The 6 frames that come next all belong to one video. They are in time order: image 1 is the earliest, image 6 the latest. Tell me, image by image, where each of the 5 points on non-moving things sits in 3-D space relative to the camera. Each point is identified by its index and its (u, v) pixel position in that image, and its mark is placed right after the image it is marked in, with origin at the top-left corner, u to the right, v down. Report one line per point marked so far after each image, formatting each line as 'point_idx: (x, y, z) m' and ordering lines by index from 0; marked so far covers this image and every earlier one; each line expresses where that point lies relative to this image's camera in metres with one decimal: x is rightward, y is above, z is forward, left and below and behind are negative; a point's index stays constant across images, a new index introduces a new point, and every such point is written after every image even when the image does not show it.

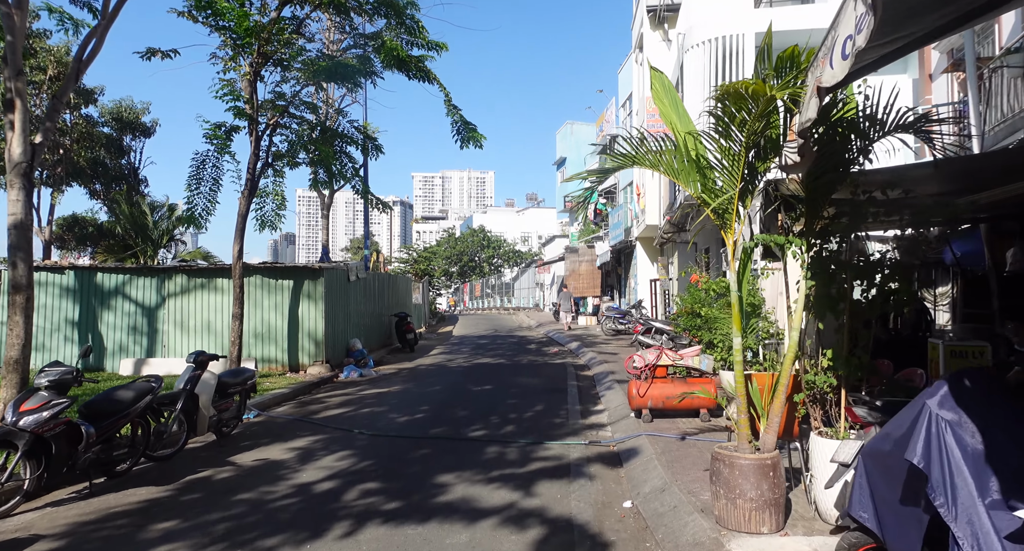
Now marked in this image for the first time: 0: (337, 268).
0: (-4.0, +0.2, +14.8) m
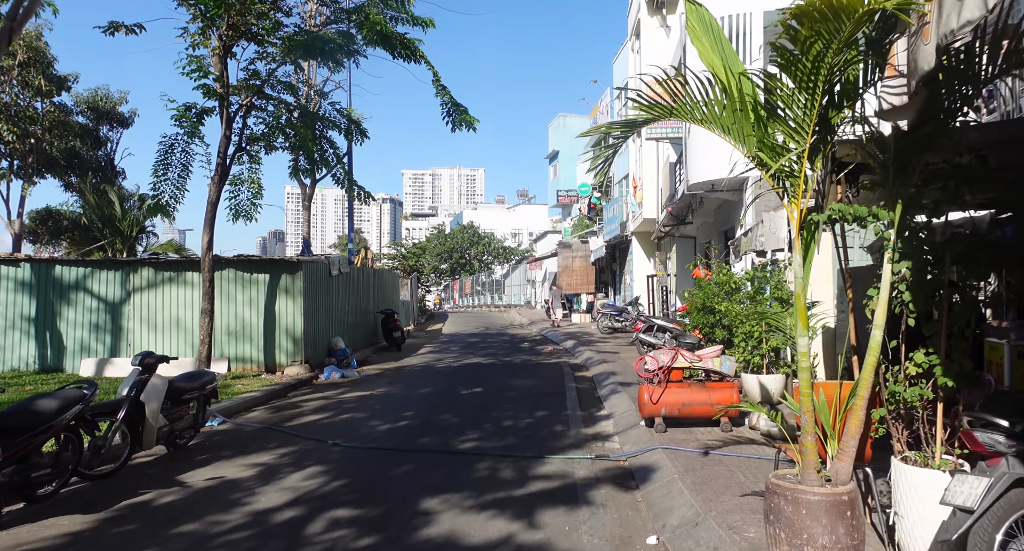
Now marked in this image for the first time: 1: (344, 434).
0: (-4.1, +0.3, +13.8) m
1: (-2.0, -1.9, +7.7) m
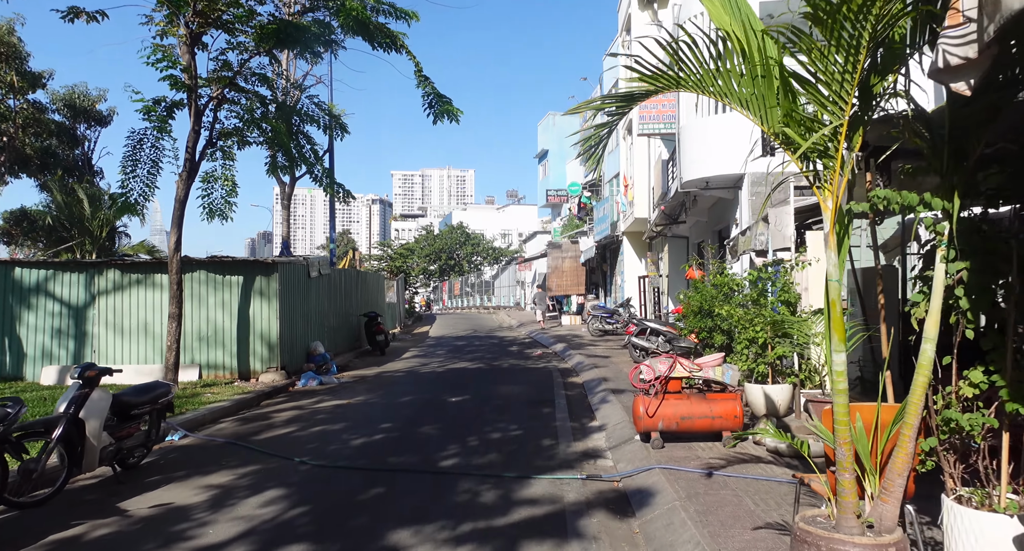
0: (-4.4, +0.3, +13.2) m
1: (-2.1, -1.9, +7.1) m
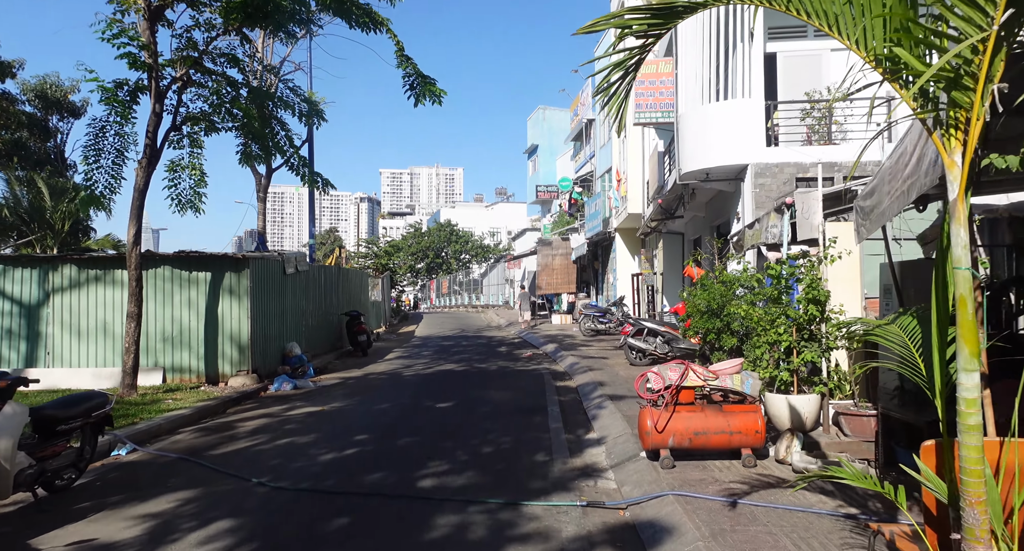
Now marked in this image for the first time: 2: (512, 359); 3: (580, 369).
0: (-4.6, +0.3, +12.3) m
1: (-2.3, -1.8, +6.2) m
2: (0.0, -2.0, +15.5) m
3: (+1.3, -1.8, +12.2) m
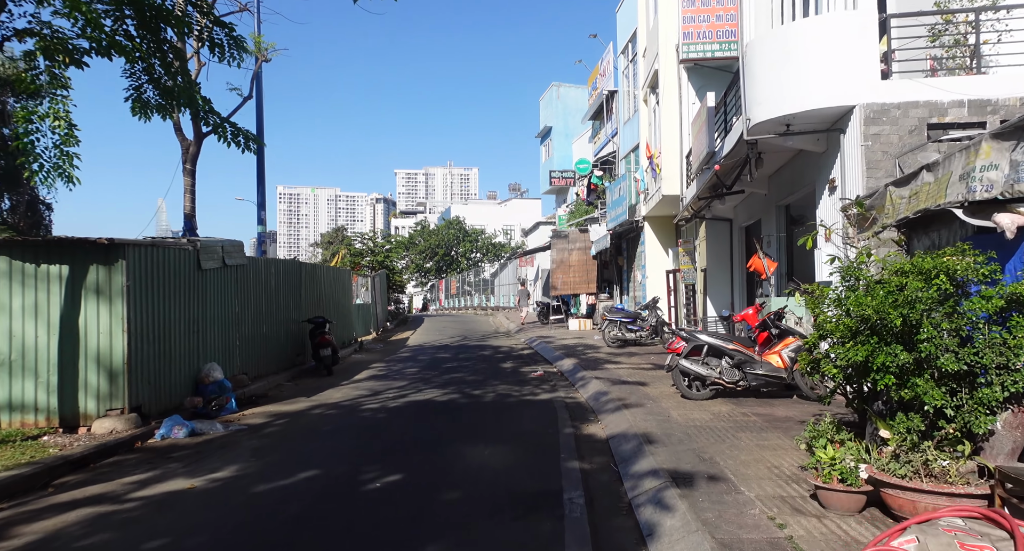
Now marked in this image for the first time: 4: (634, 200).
0: (-4.6, +0.4, +8.7) m
1: (-2.4, -1.8, +2.6) m
2: (+0.1, -1.9, +11.8) m
3: (+1.3, -1.7, +8.5) m
4: (+3.6, +2.3, +19.4) m
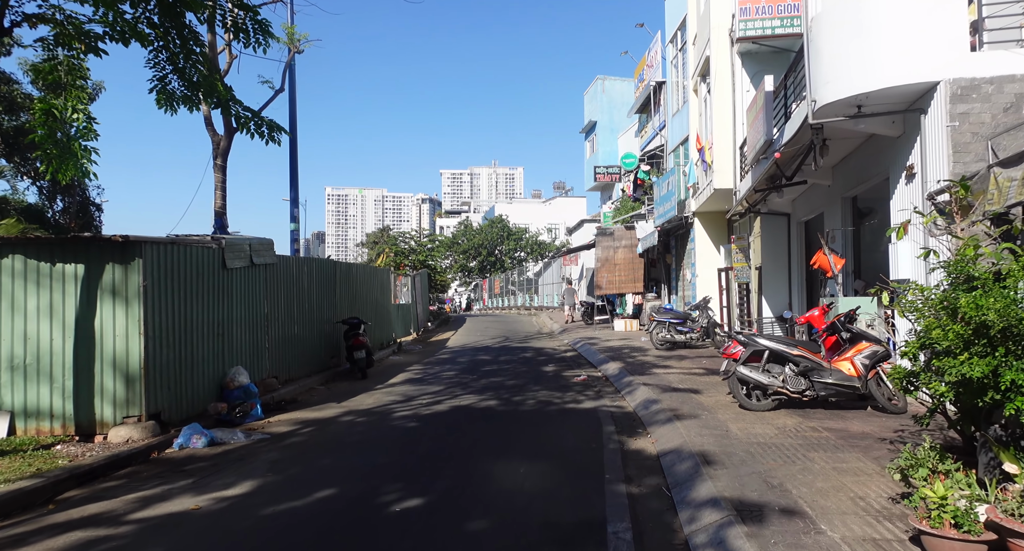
0: (-4.1, +0.4, +8.4) m
1: (-2.3, -1.8, +2.1) m
2: (+0.8, -1.9, +11.1) m
3: (+1.7, -1.6, +7.7) m
4: (+4.8, +2.3, +18.4) m
